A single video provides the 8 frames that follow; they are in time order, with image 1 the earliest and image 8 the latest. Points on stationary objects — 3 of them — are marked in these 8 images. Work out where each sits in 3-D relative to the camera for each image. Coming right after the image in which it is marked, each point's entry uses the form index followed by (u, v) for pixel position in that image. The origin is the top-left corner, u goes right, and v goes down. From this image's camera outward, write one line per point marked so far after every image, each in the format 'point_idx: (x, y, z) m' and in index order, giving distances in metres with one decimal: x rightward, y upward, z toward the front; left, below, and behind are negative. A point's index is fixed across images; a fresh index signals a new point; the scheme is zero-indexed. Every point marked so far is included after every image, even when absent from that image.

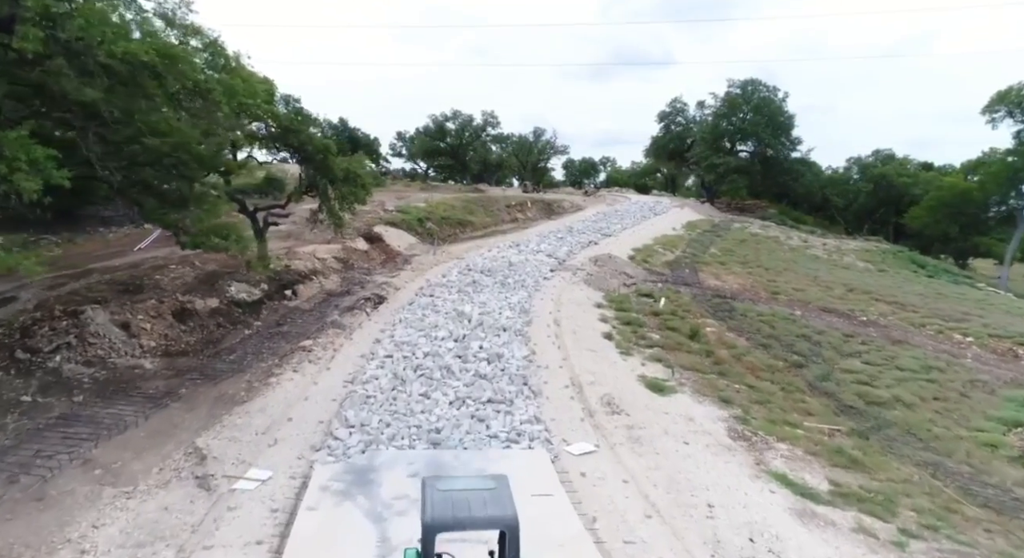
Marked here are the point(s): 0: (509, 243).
0: (-0.1, +1.3, +19.6) m
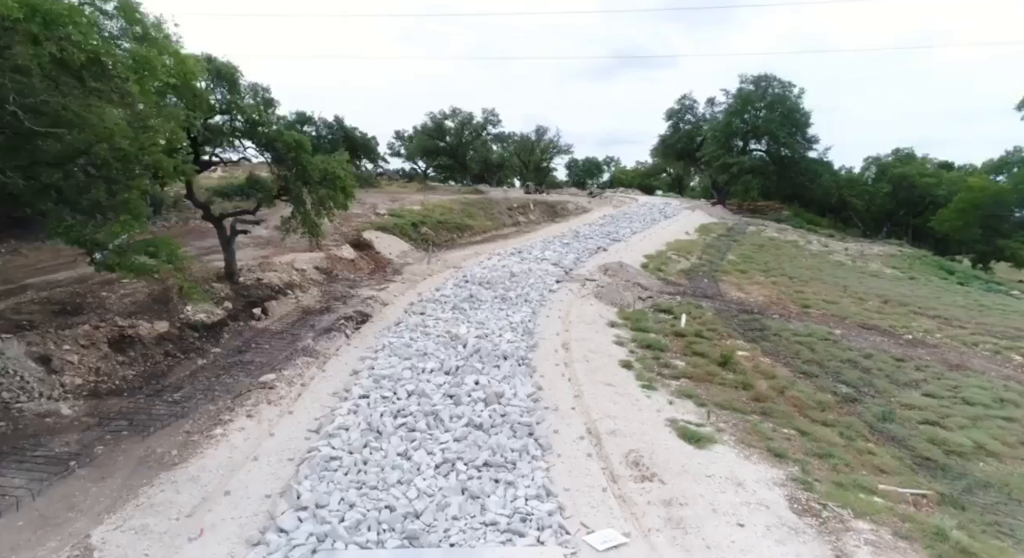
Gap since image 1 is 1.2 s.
0: (0.0, +0.9, +18.1) m
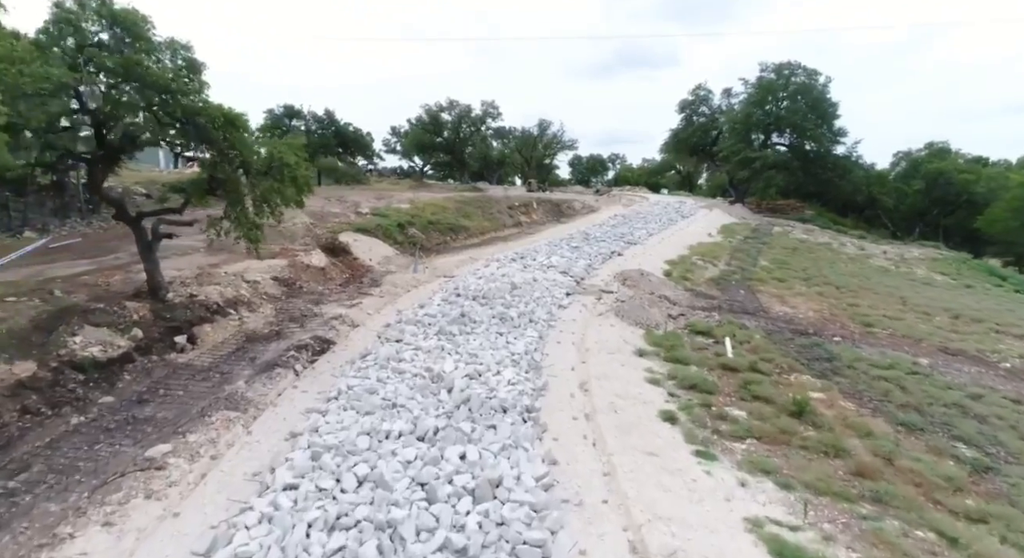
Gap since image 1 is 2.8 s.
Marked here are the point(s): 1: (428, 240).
0: (0.0, +0.7, +15.6) m
1: (-2.8, +1.3, +17.6) m
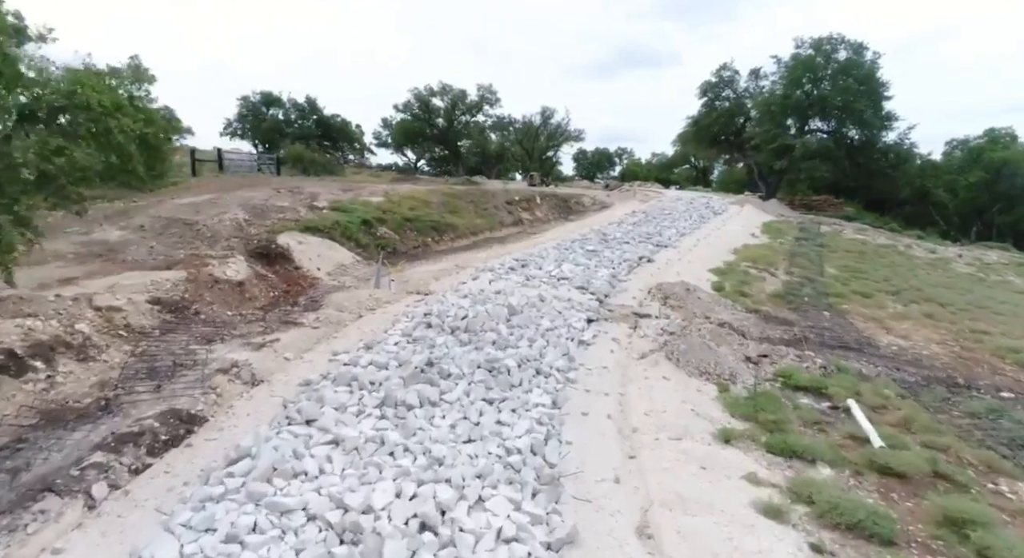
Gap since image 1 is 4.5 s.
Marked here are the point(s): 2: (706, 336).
0: (0.0, +0.3, +11.8) m
1: (-2.8, +1.0, +13.8) m
2: (+2.9, -0.8, +8.0) m
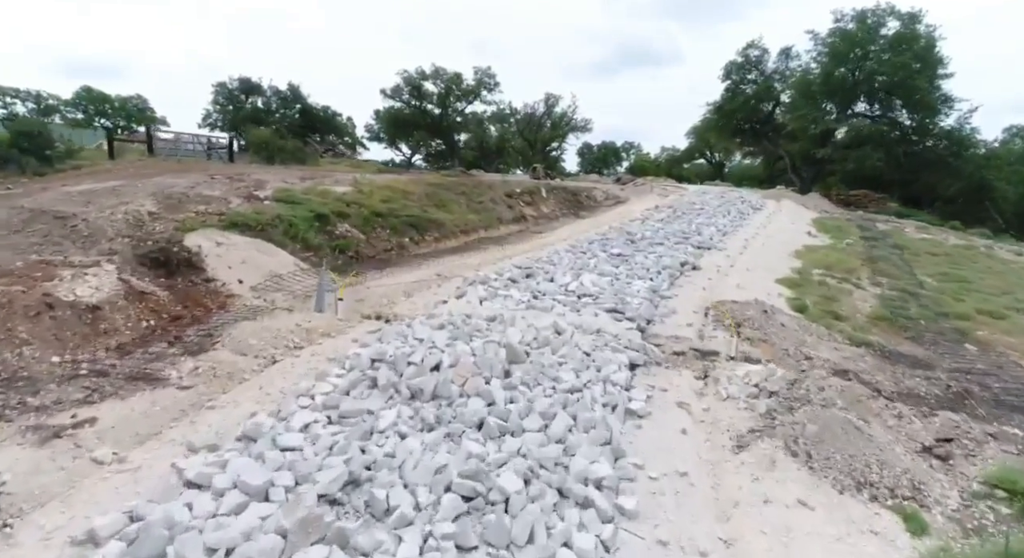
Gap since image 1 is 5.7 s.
0: (0.0, +0.1, +8.7) m
1: (-2.8, +0.7, +10.6) m
2: (+2.9, -1.1, +4.8) m
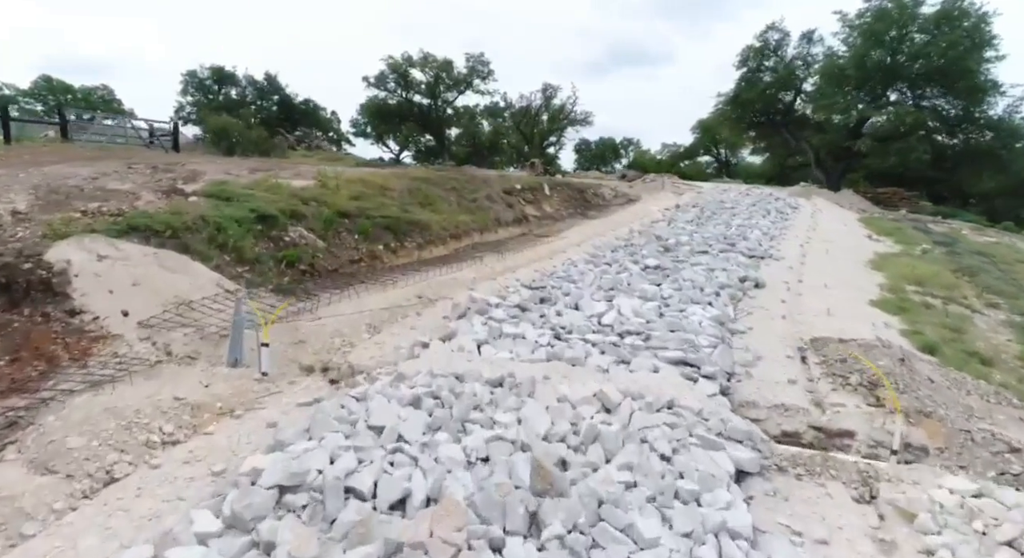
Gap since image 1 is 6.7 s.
0: (+0.1, -0.2, +6.2) m
1: (-2.7, +0.4, +8.2) m
2: (+3.1, -1.4, +2.4) m
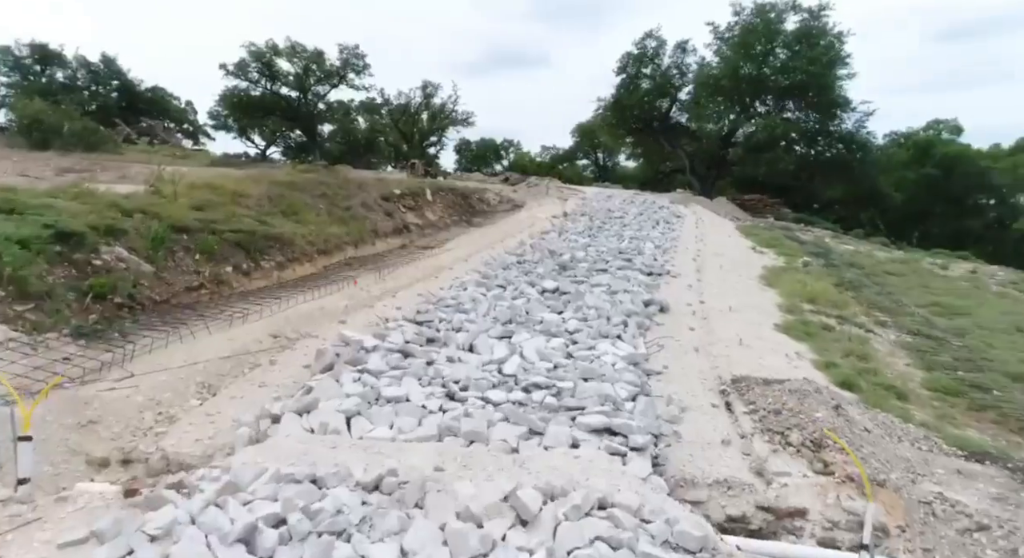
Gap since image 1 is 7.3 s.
0: (-1.1, -0.6, +5.0) m
1: (-4.2, -0.1, +6.4) m
2: (+2.7, -1.7, +2.0) m
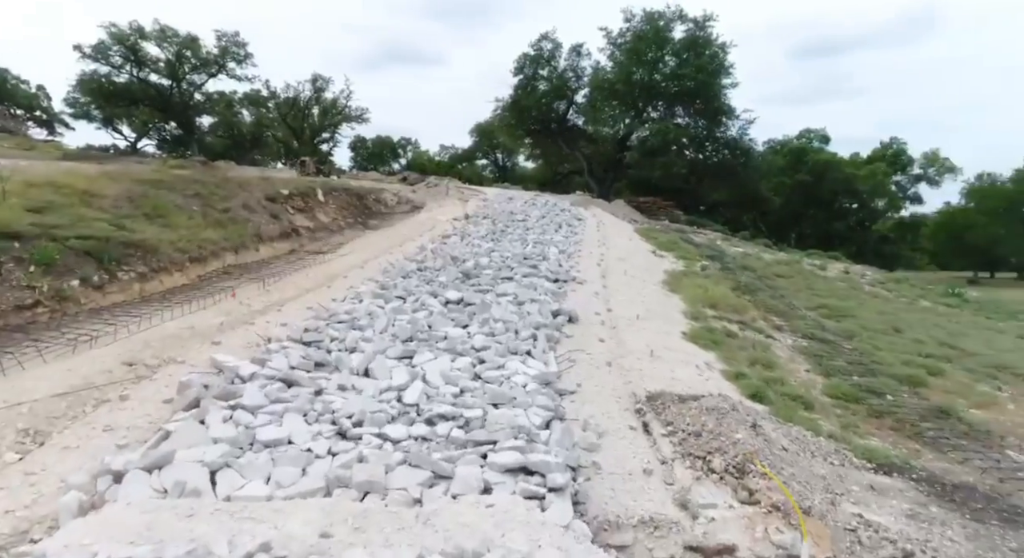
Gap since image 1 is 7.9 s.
0: (-1.9, -0.8, +4.3) m
1: (-5.2, -0.3, +5.0) m
2: (+2.4, -1.8, +1.9) m
